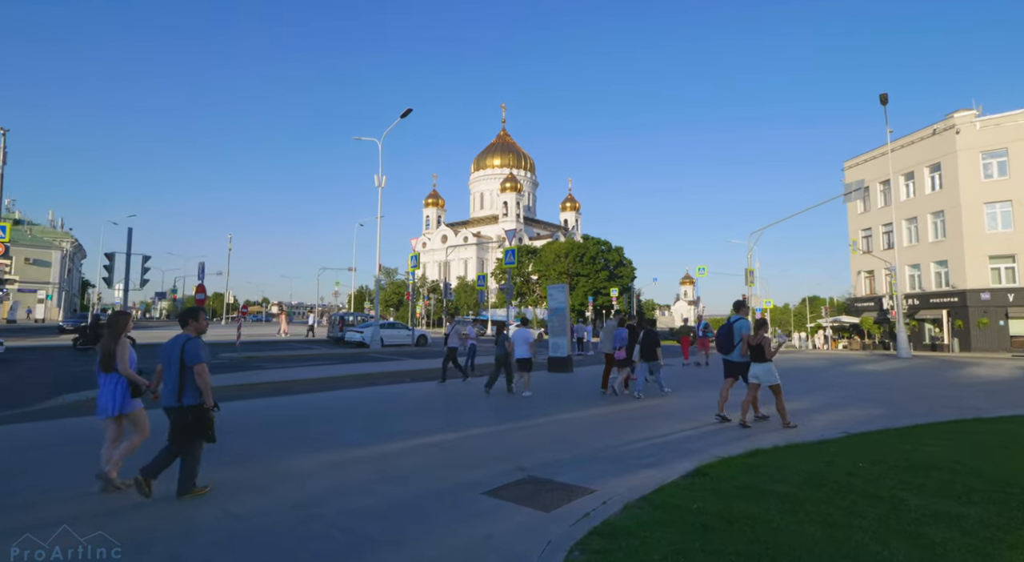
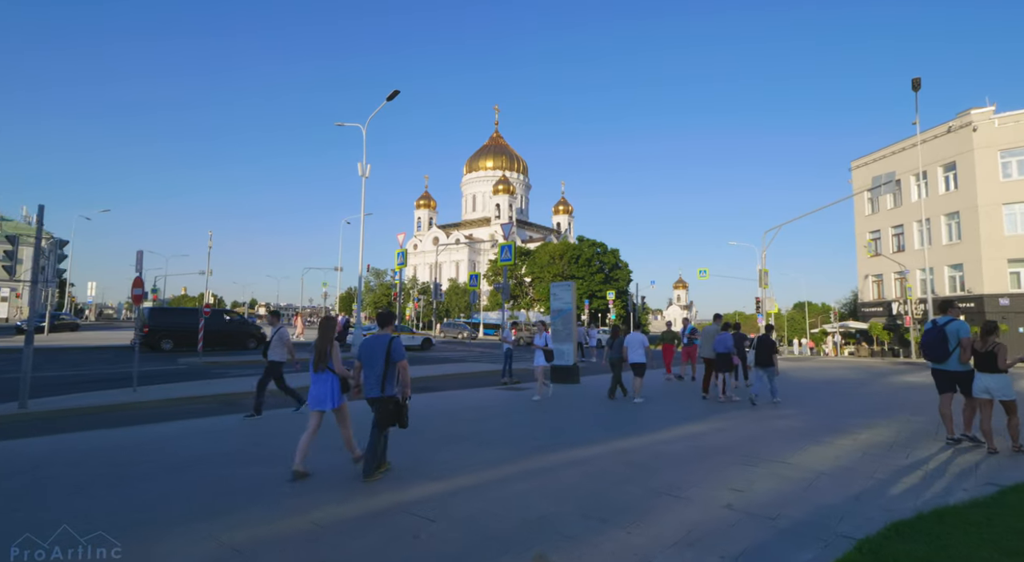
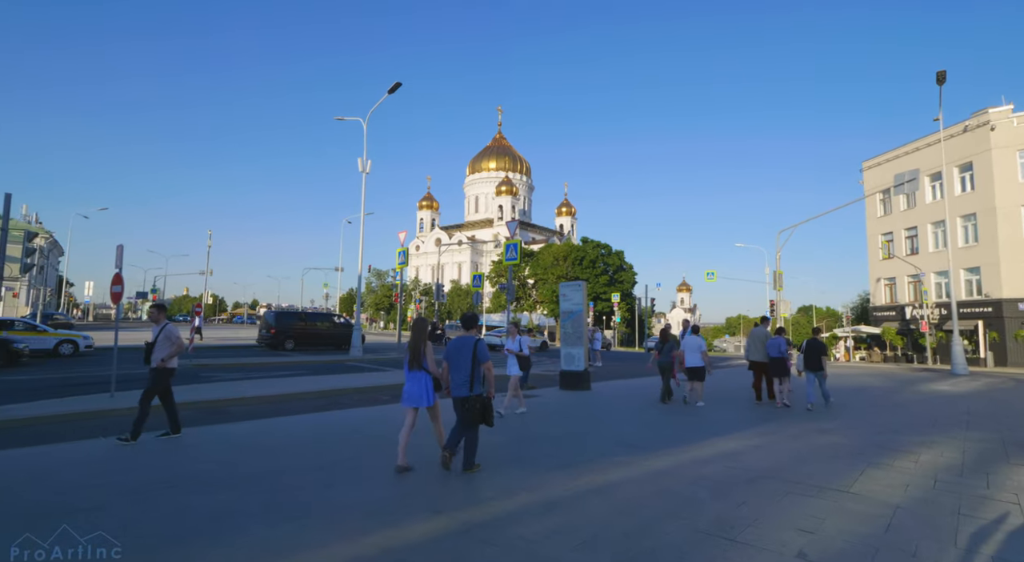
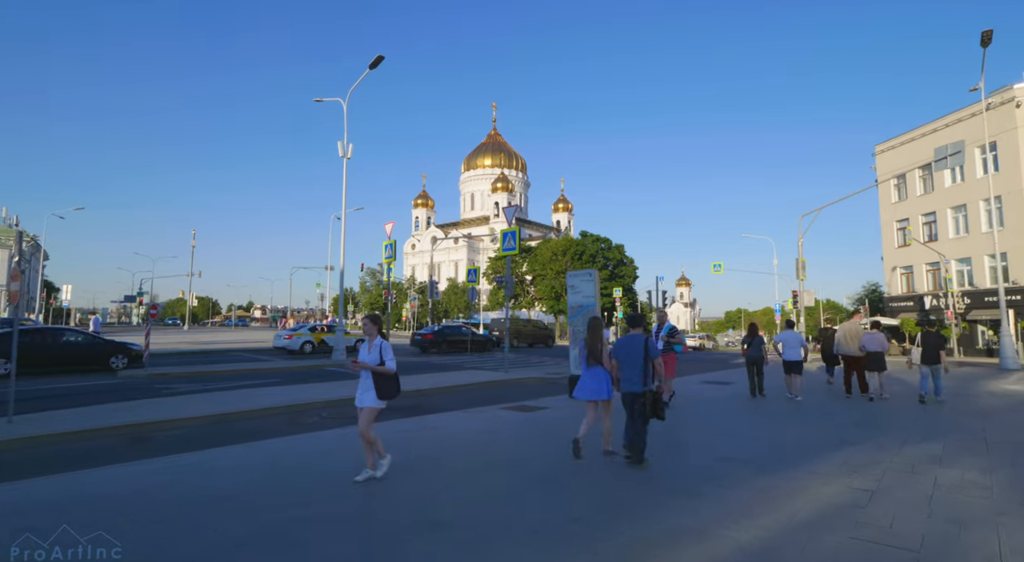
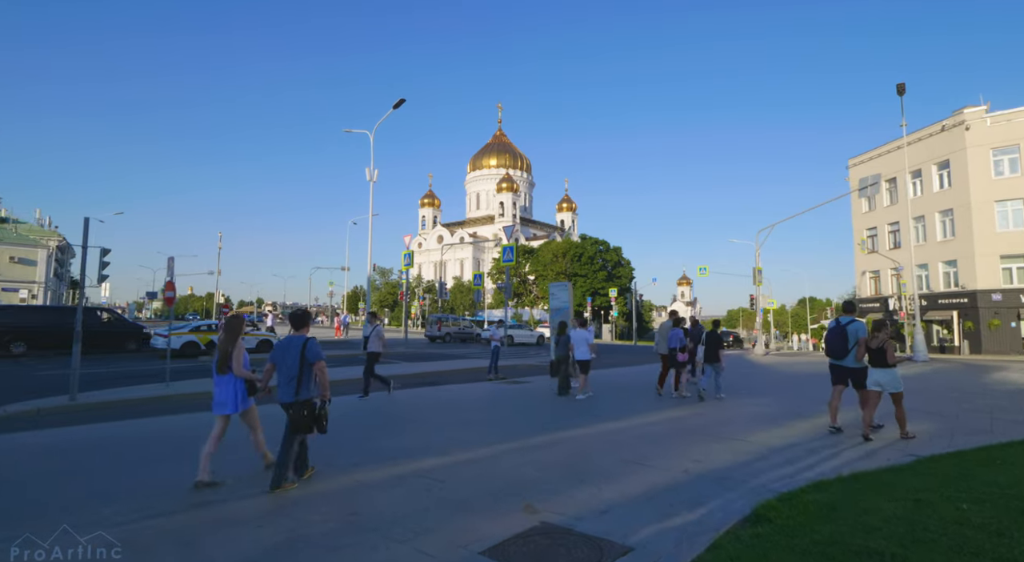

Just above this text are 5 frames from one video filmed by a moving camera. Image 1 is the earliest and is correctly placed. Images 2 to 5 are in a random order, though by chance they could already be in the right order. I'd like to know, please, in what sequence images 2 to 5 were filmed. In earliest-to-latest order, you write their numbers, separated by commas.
5, 2, 3, 4
